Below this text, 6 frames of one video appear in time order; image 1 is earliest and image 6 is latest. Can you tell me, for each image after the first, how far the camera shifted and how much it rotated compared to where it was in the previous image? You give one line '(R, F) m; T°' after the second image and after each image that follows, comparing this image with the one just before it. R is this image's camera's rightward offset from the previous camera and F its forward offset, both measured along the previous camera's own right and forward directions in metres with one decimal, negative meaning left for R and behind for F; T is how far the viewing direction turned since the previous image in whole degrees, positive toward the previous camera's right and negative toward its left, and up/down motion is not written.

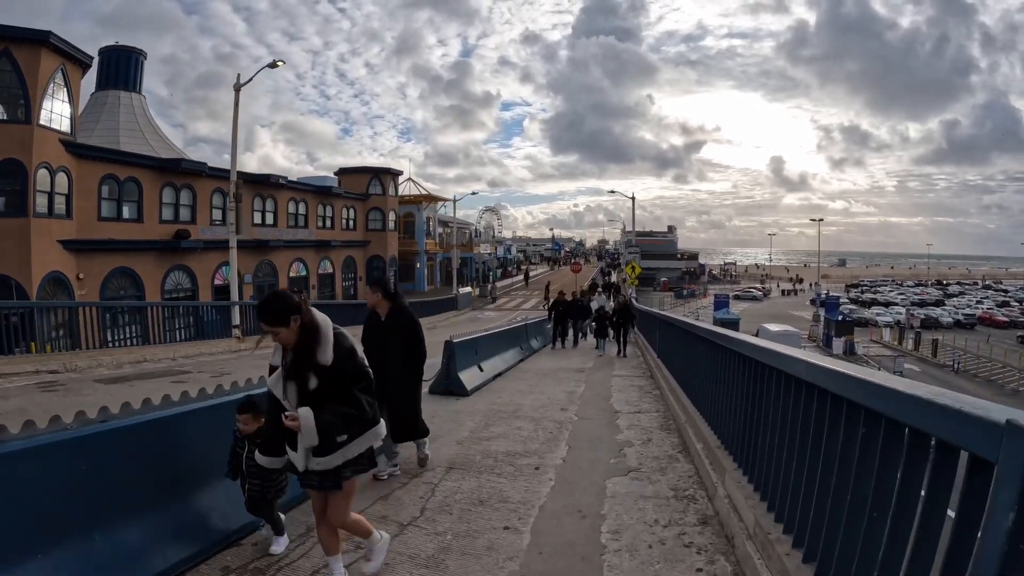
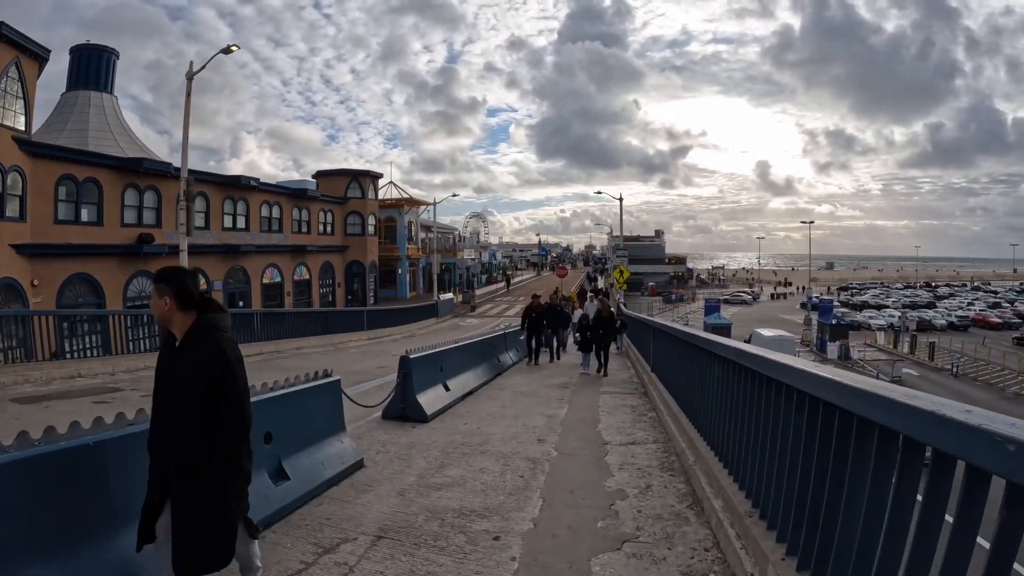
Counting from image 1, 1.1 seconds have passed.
(+0.3, +1.6) m; +1°
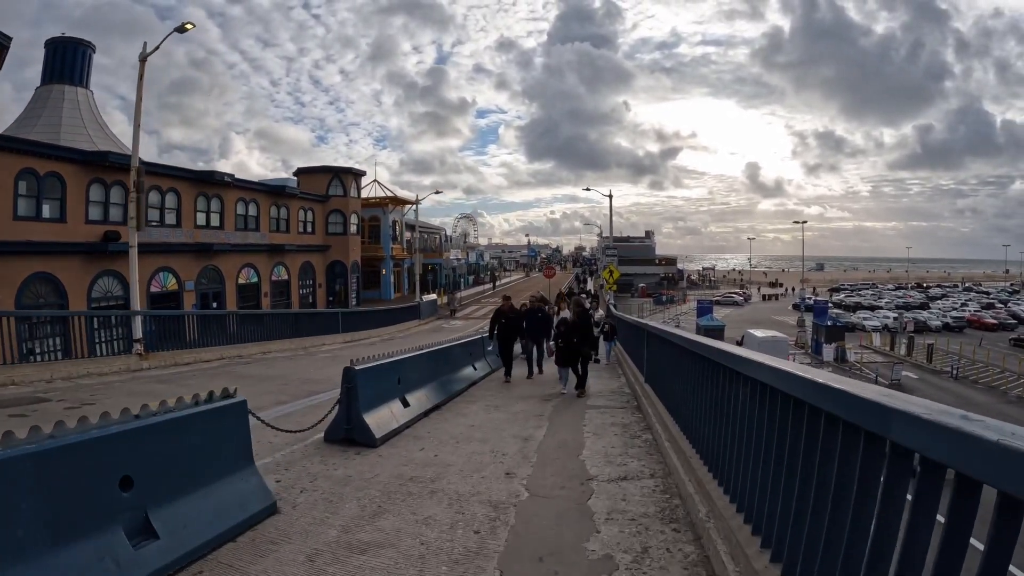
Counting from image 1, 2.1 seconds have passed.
(+0.3, +1.4) m; +1°
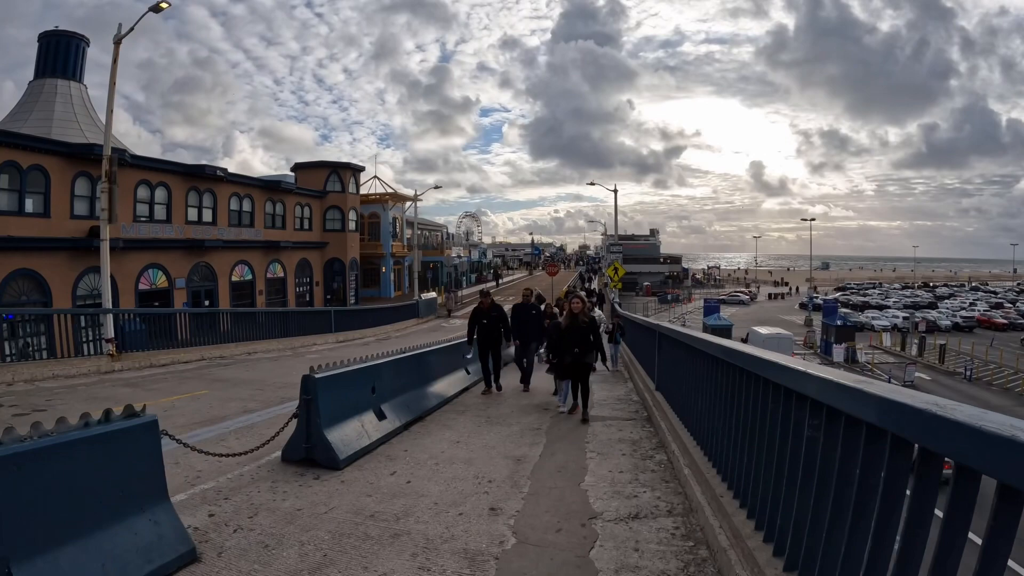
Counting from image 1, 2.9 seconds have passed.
(+0.1, +1.0) m; 0°
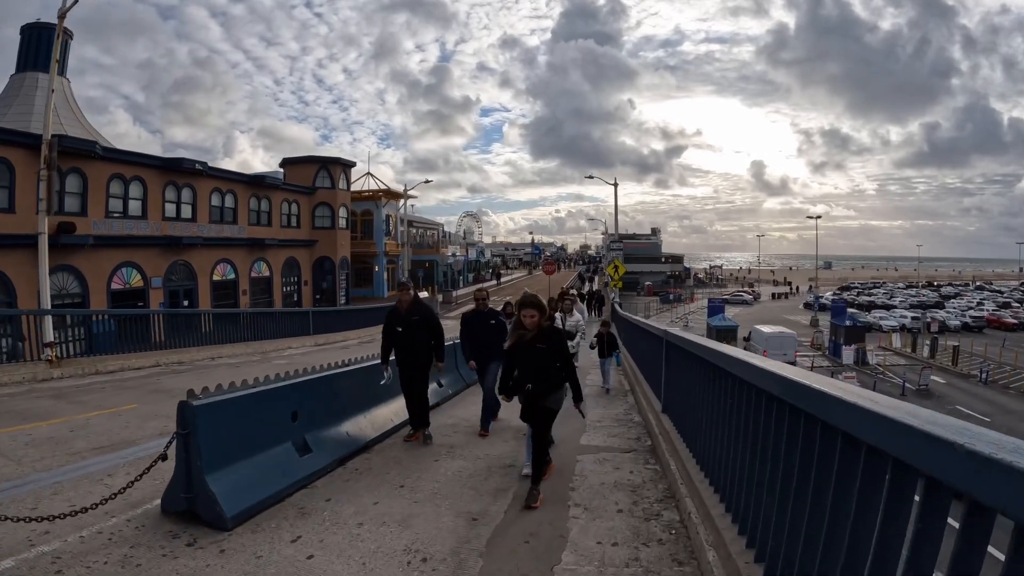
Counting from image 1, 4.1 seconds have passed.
(+0.3, +1.6) m; 0°
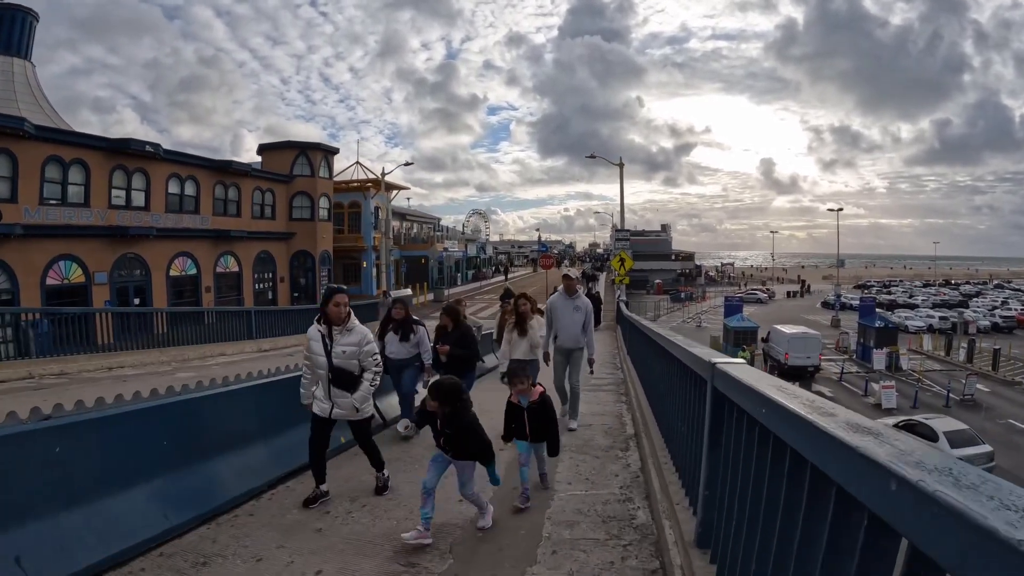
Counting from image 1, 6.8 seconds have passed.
(+0.7, +3.5) m; -1°
